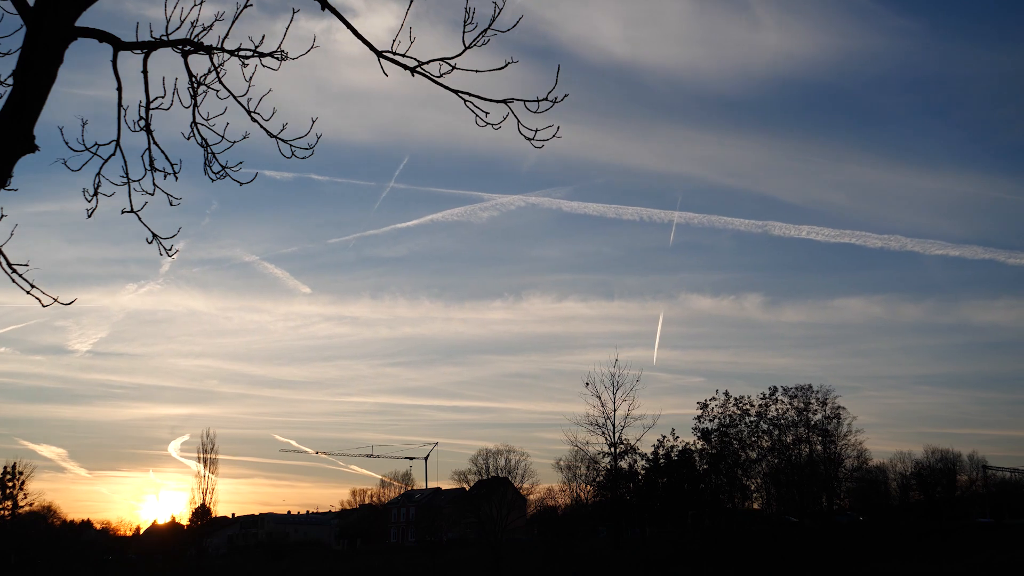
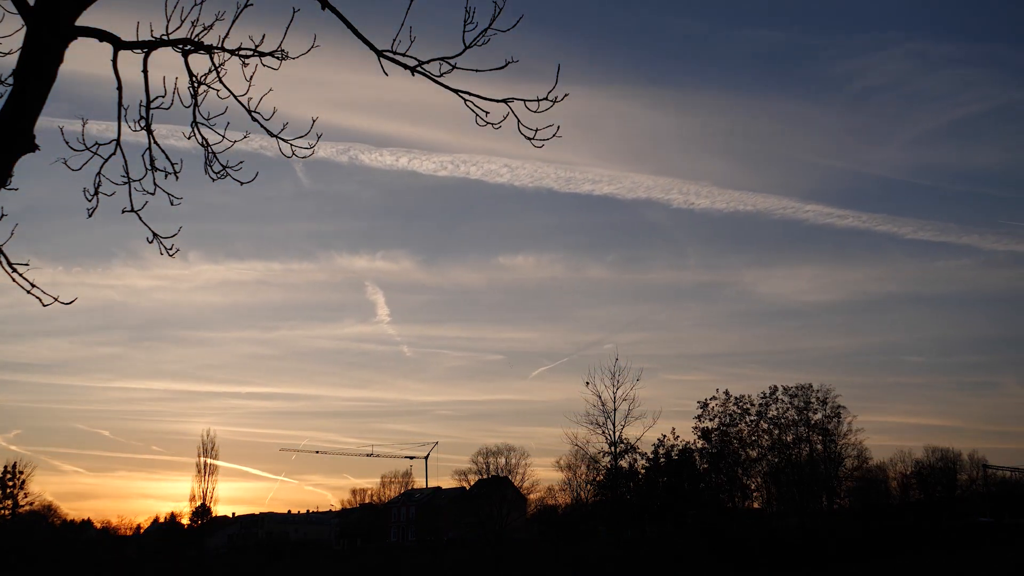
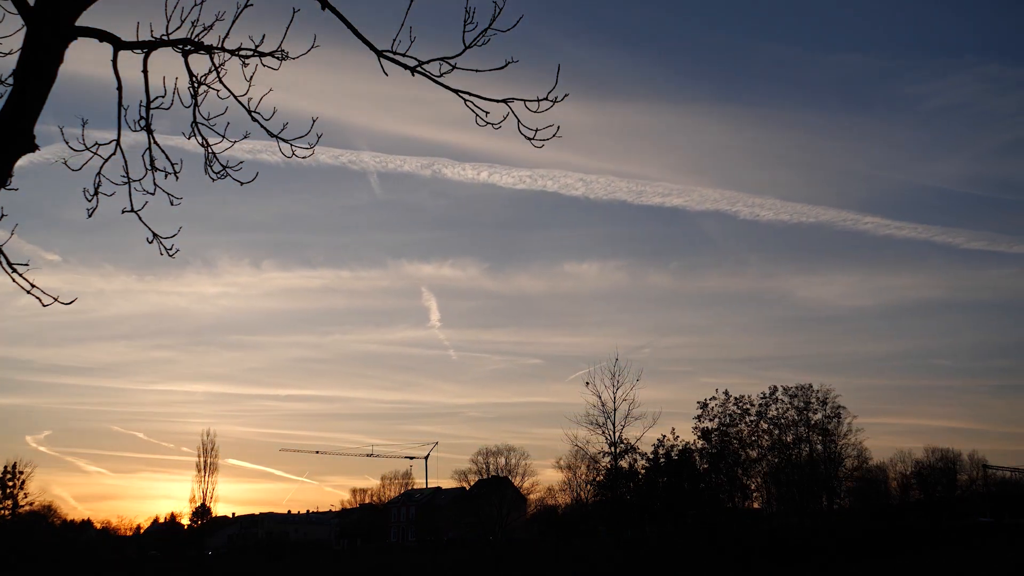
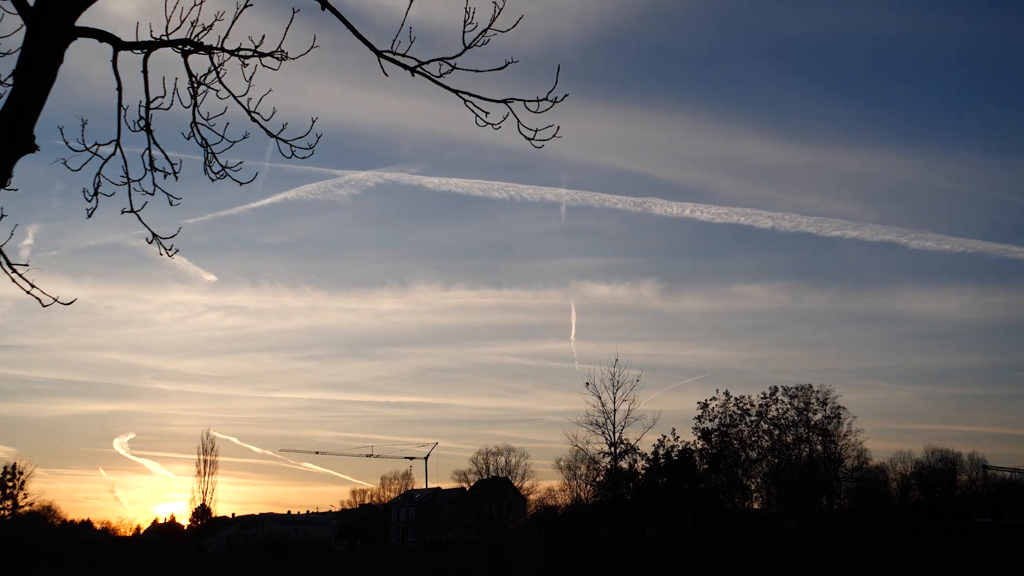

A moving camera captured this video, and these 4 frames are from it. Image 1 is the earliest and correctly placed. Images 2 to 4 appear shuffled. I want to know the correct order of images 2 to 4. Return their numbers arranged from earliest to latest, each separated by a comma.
4, 3, 2
